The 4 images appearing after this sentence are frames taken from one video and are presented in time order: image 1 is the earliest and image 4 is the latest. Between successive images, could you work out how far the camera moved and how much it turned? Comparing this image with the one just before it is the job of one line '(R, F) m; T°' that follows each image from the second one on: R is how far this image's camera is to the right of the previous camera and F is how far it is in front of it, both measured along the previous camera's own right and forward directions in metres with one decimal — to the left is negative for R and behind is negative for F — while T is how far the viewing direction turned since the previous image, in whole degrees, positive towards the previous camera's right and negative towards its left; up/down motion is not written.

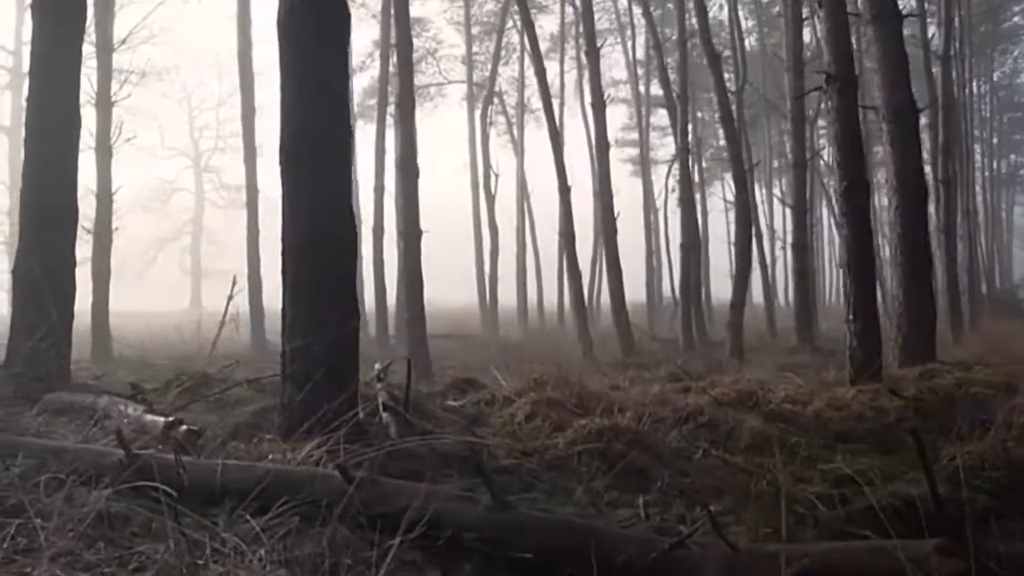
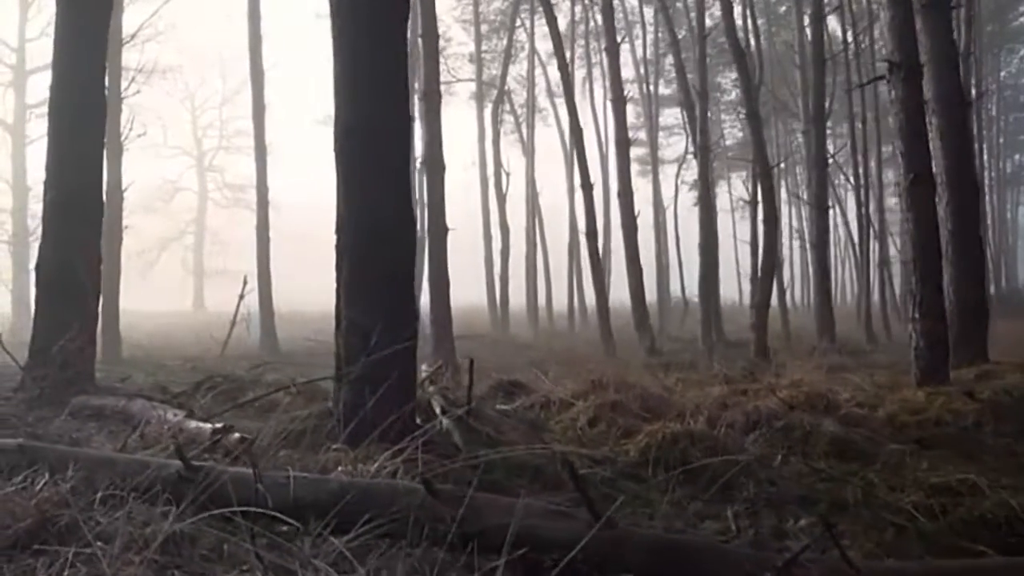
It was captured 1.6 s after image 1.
(-0.5, +0.5) m; 0°
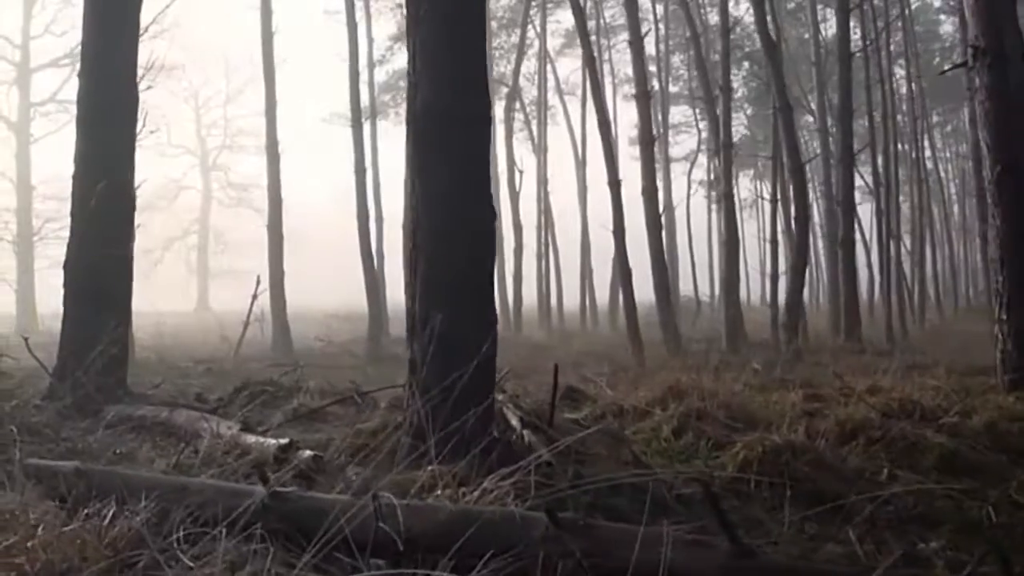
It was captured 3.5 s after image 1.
(-0.5, +0.6) m; 0°
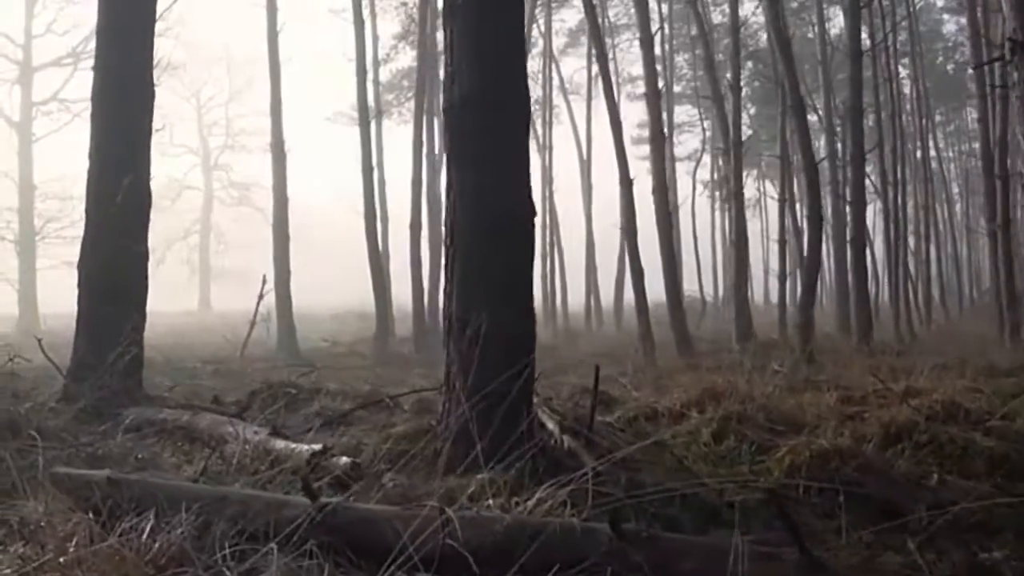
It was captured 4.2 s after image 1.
(-0.2, +0.2) m; 0°
